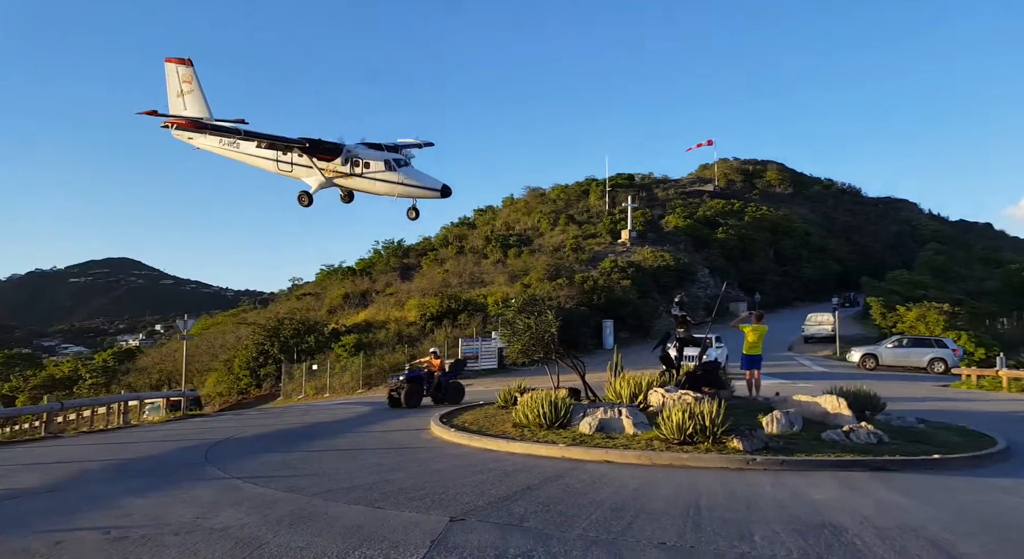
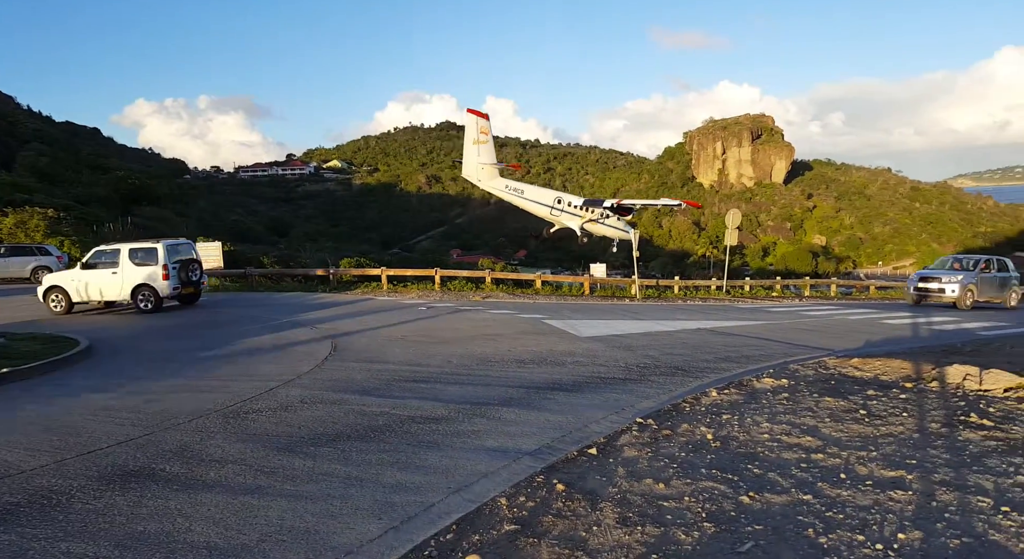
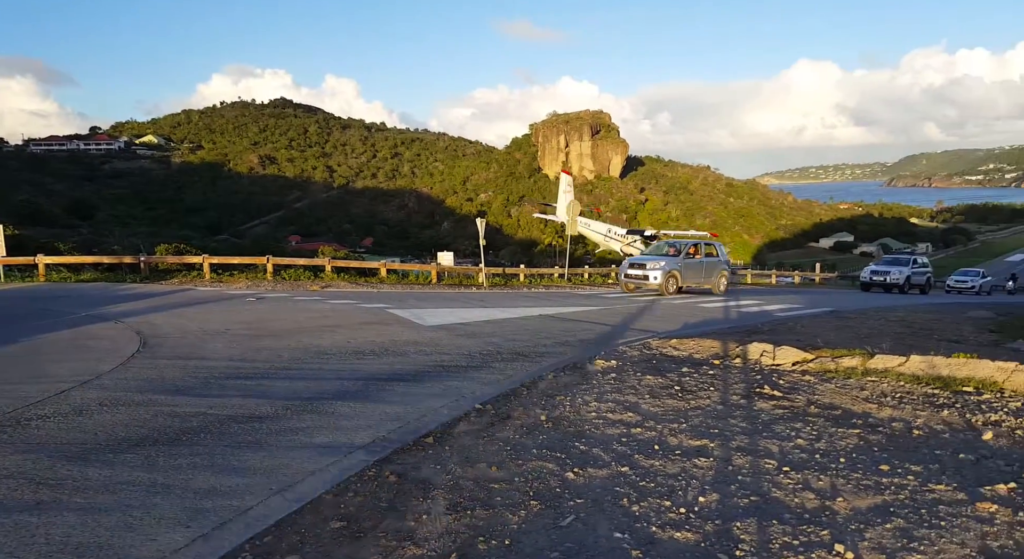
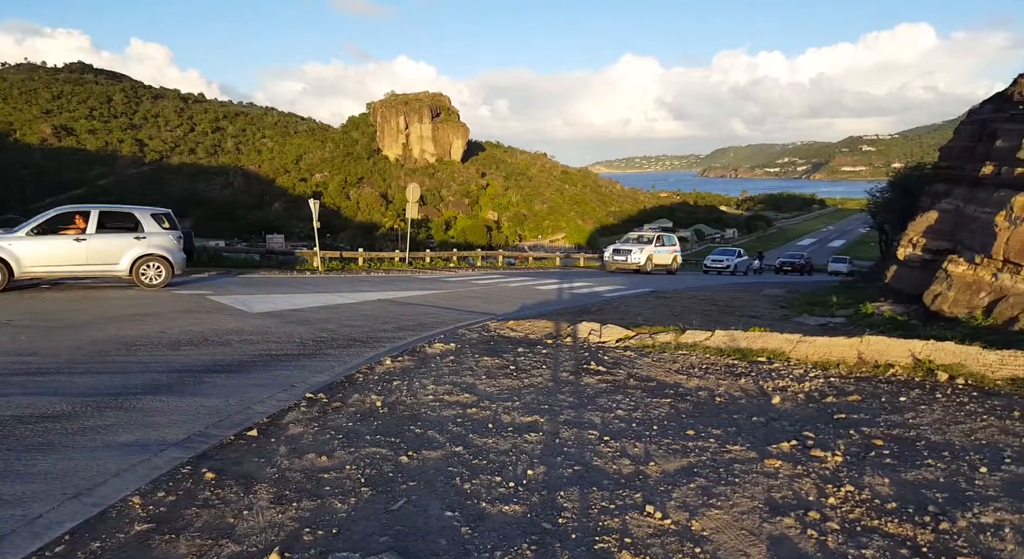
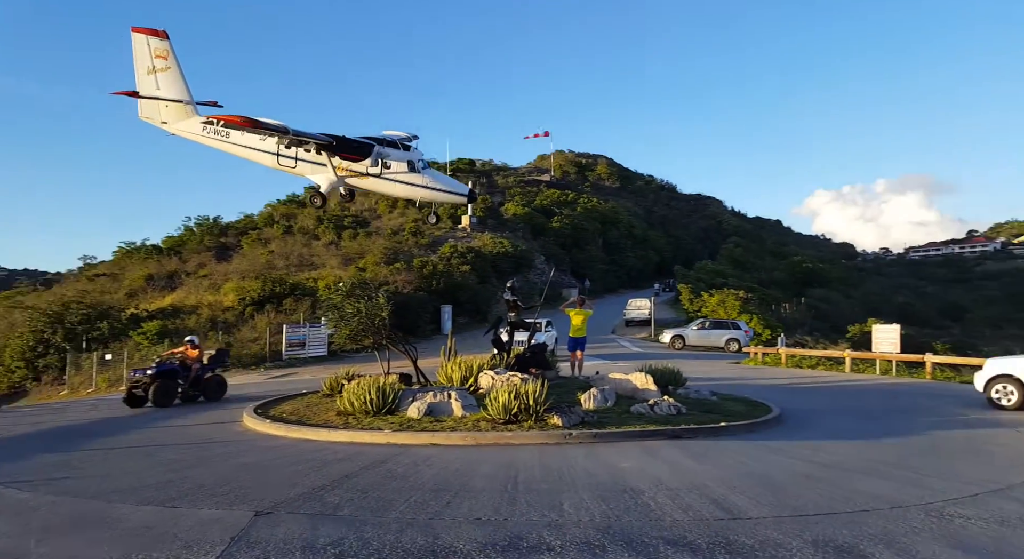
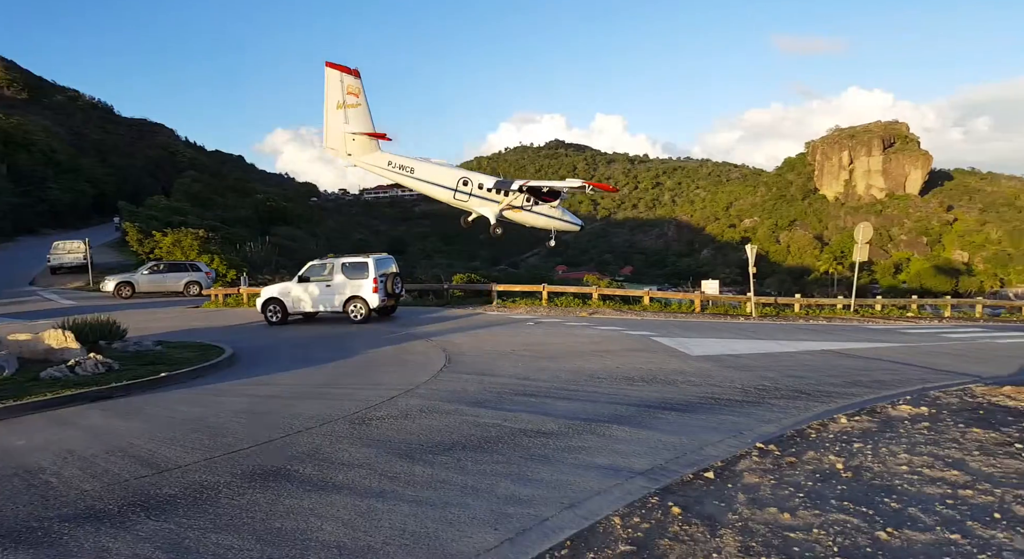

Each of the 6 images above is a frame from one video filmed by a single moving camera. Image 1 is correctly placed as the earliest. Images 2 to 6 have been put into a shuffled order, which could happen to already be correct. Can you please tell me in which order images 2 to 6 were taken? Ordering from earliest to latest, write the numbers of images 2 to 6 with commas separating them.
5, 6, 2, 3, 4
